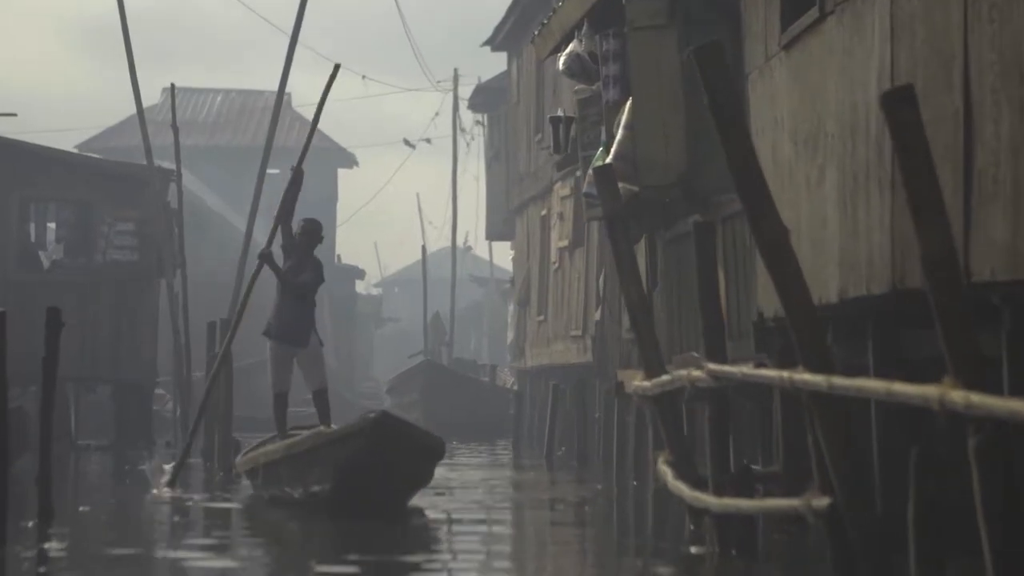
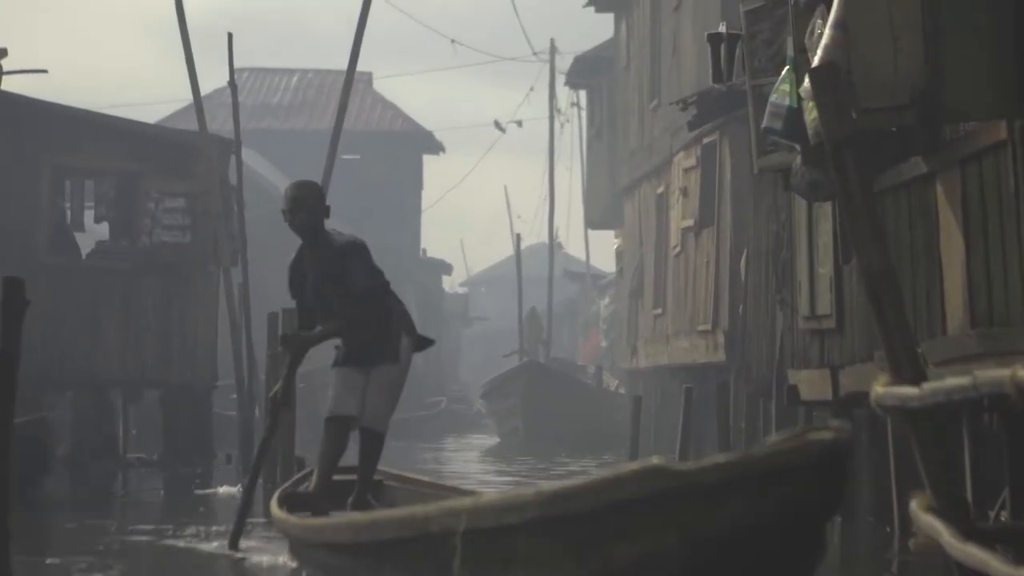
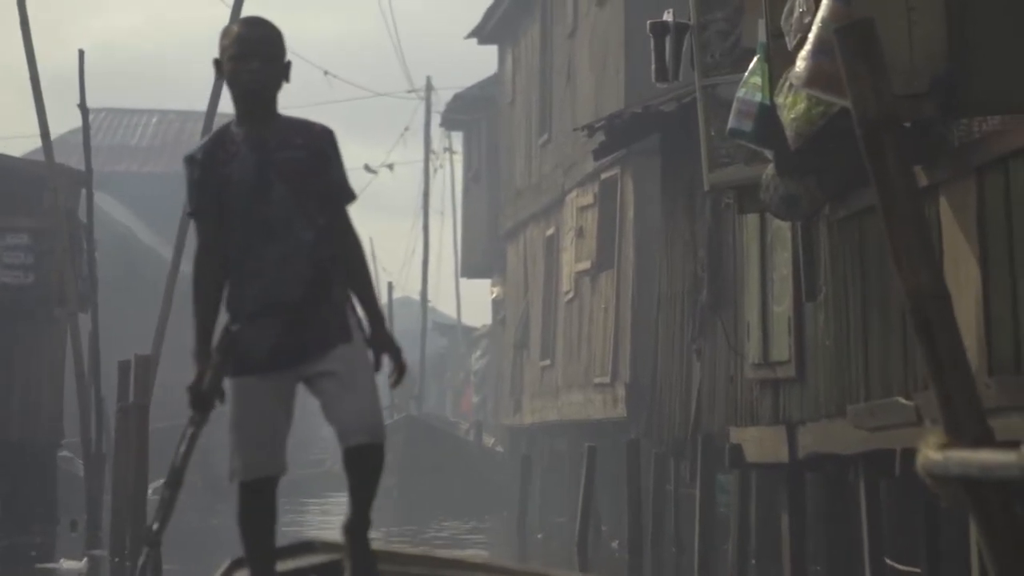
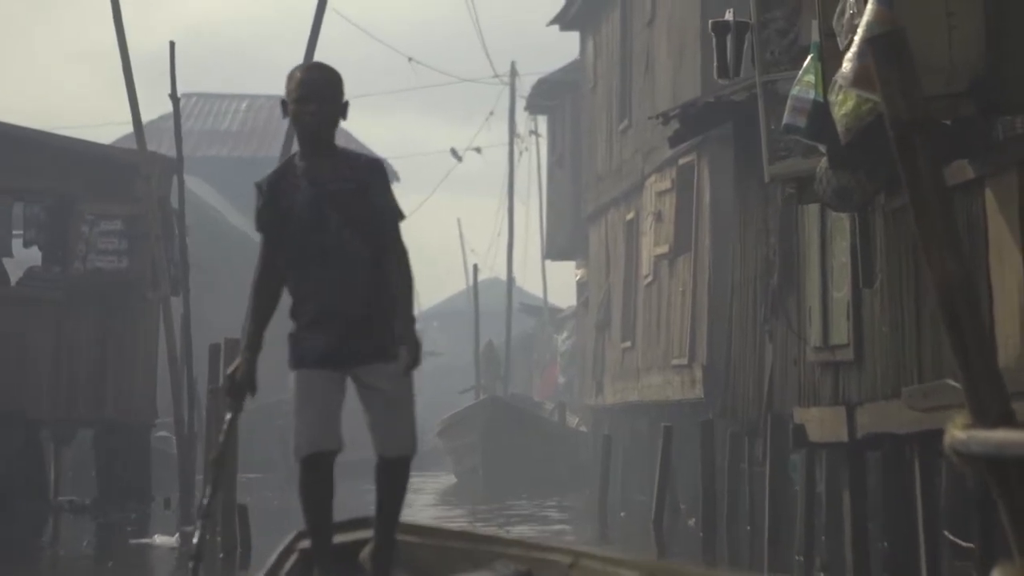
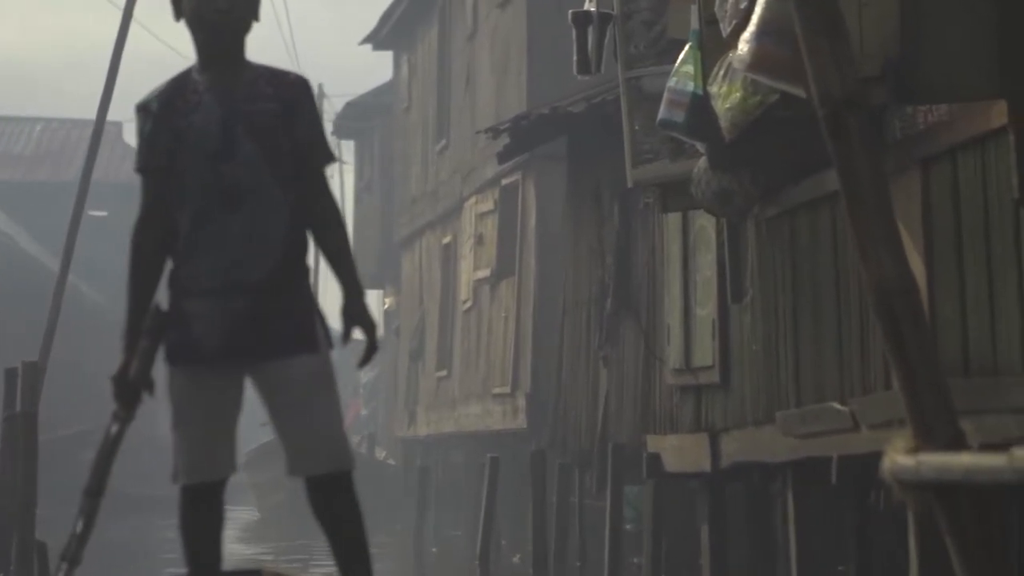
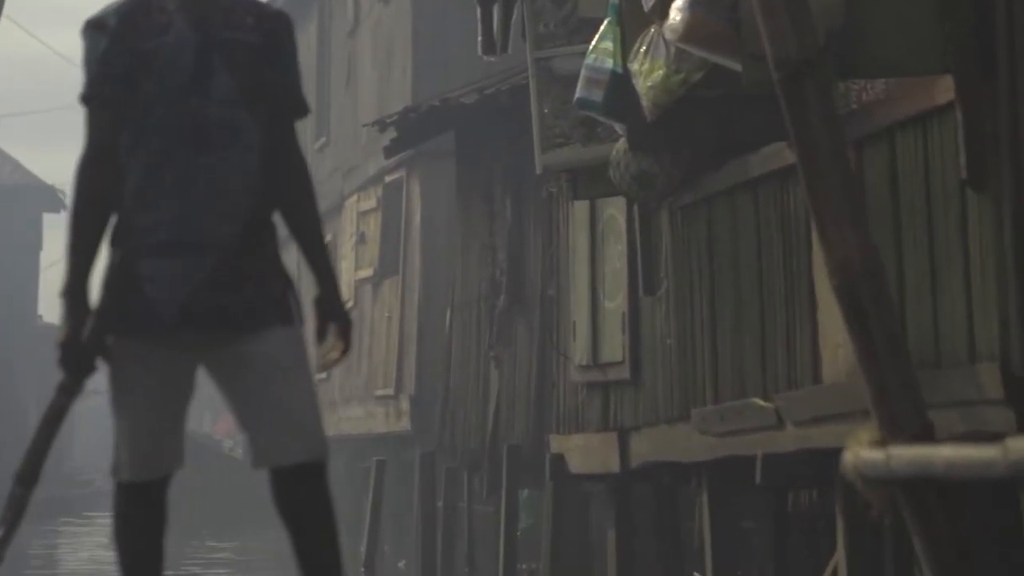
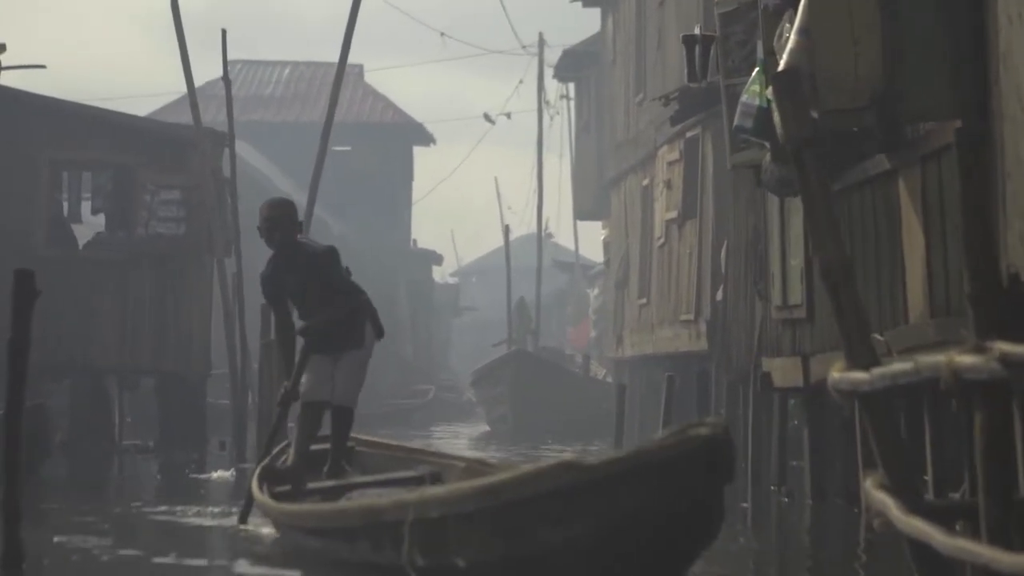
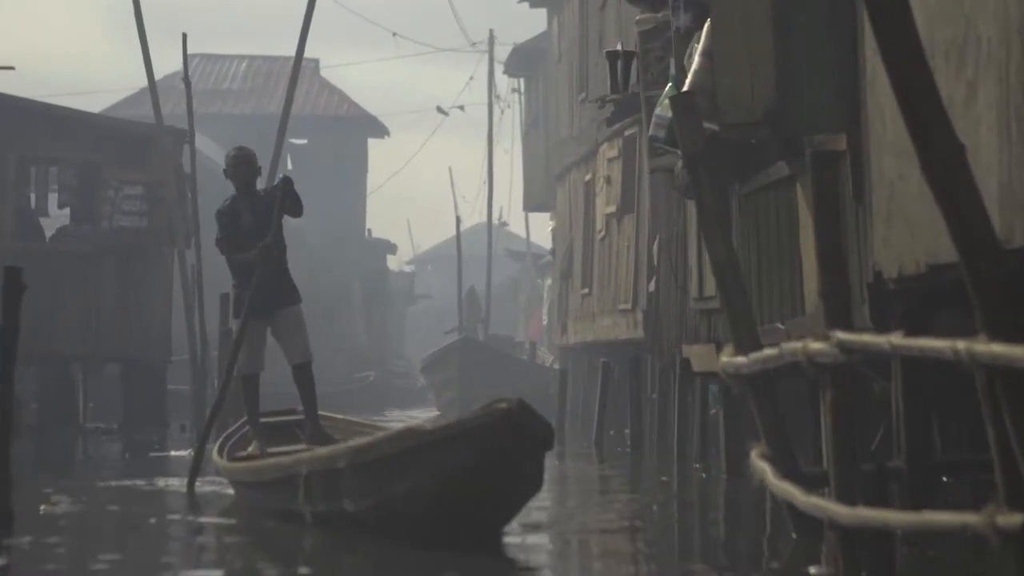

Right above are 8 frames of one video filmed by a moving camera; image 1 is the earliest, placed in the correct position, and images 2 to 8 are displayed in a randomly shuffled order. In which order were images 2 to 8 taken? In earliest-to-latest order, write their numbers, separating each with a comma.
8, 7, 2, 4, 3, 5, 6
